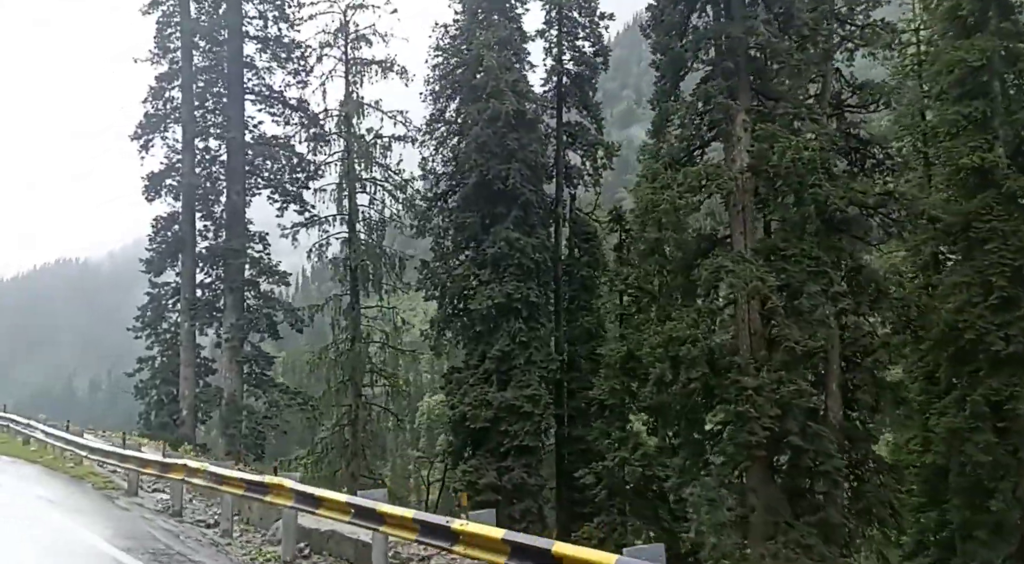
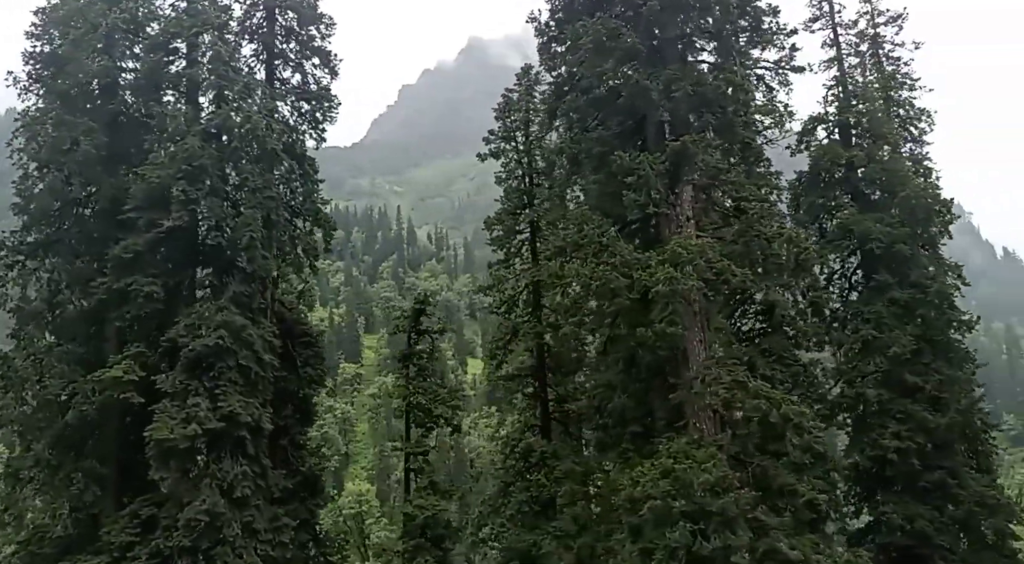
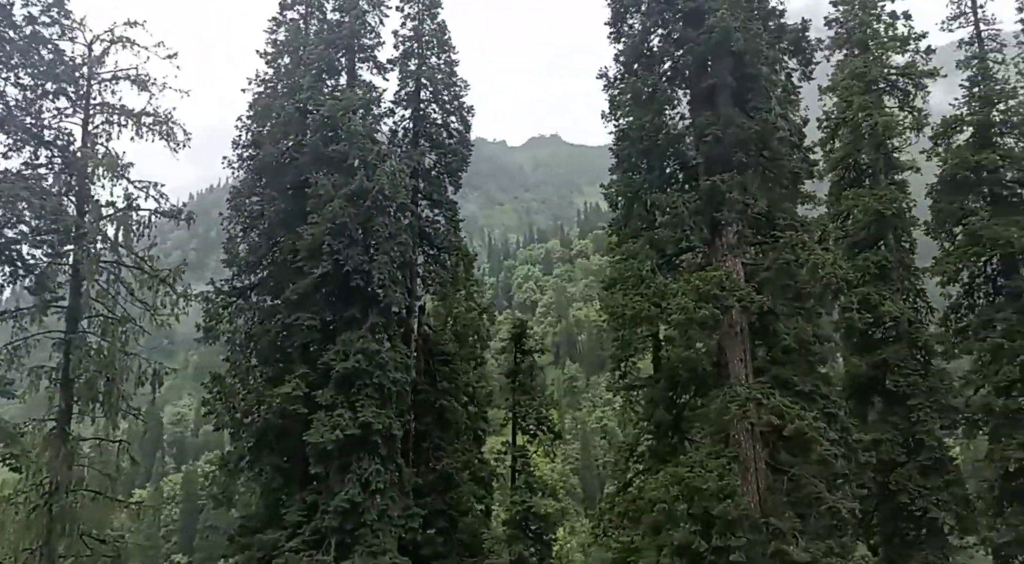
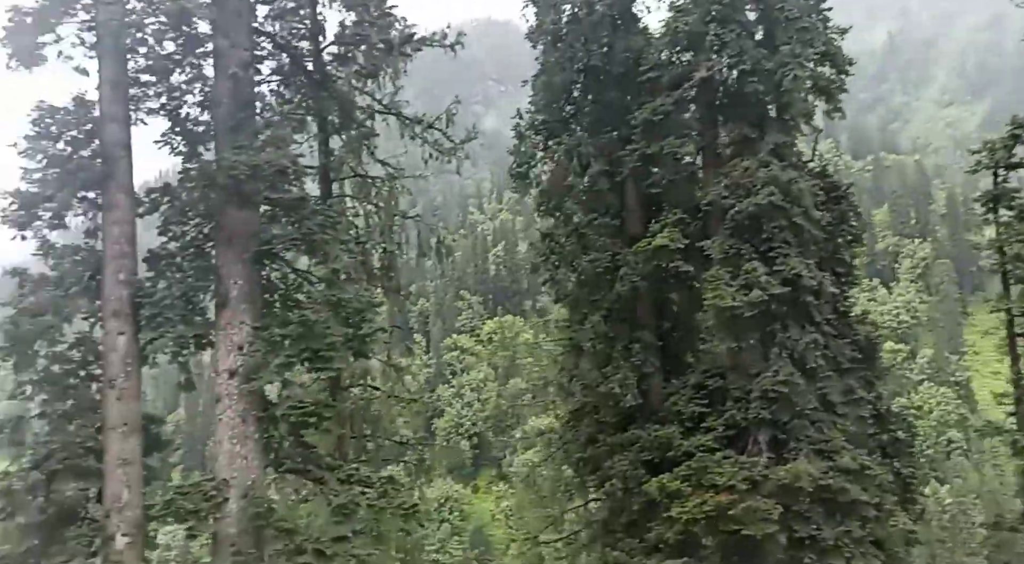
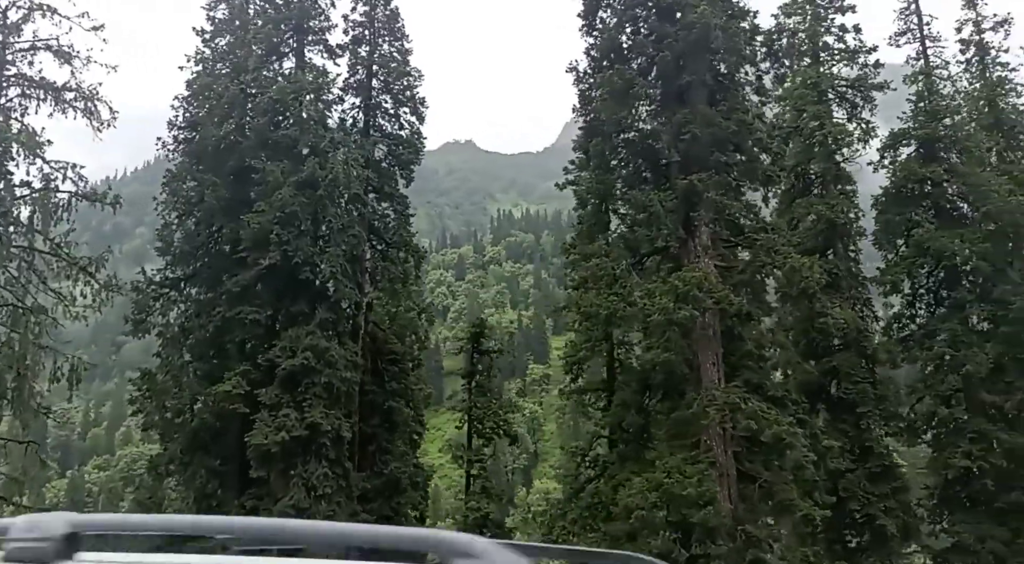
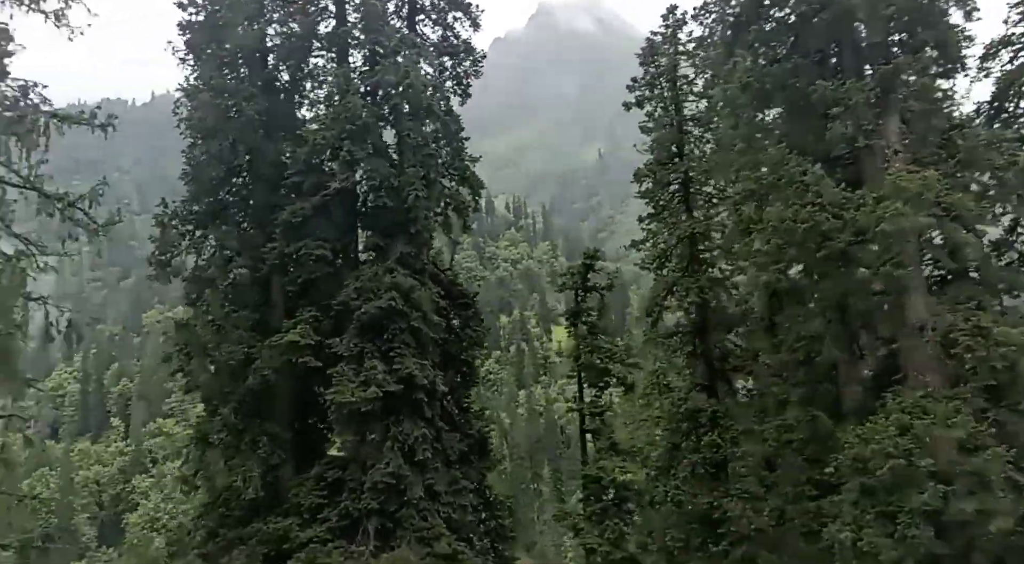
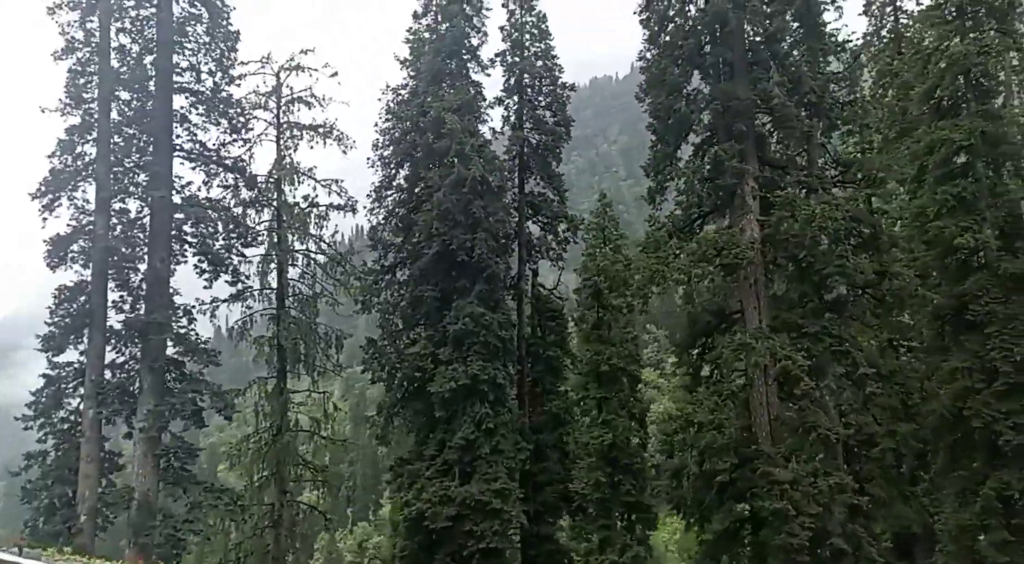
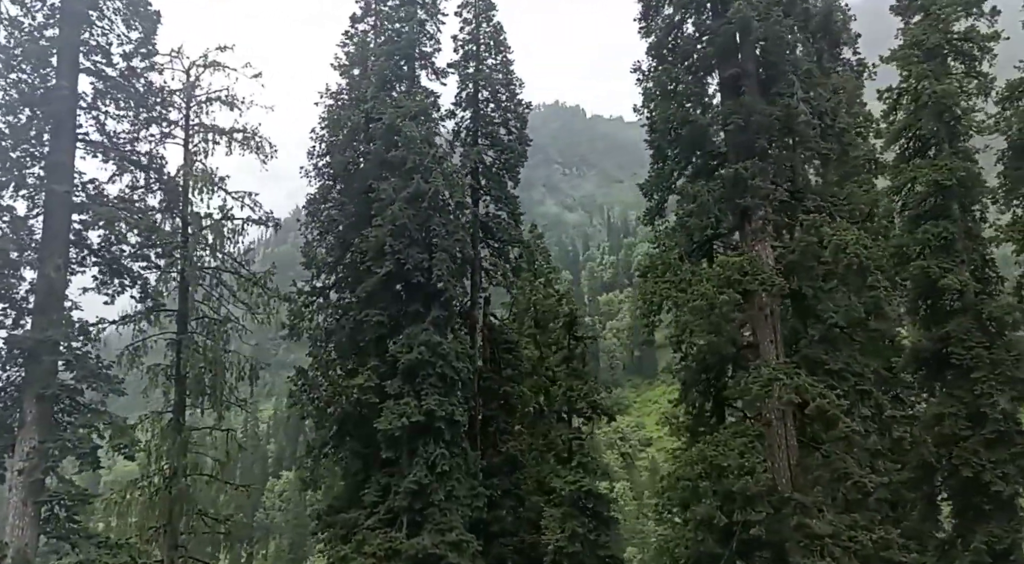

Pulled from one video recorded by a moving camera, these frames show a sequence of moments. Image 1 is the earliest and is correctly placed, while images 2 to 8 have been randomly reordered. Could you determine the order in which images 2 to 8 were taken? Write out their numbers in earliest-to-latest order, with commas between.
7, 8, 3, 5, 2, 6, 4
